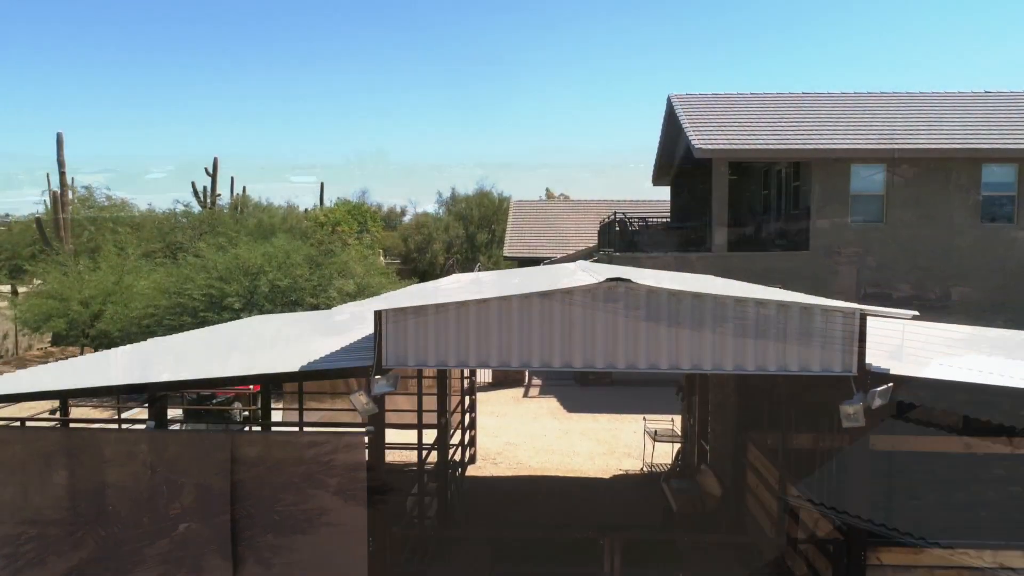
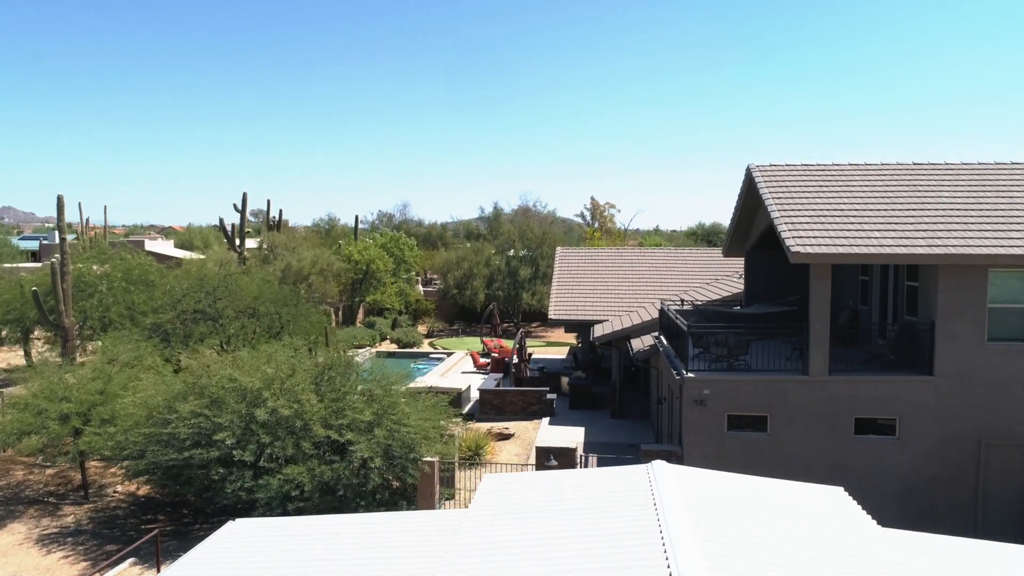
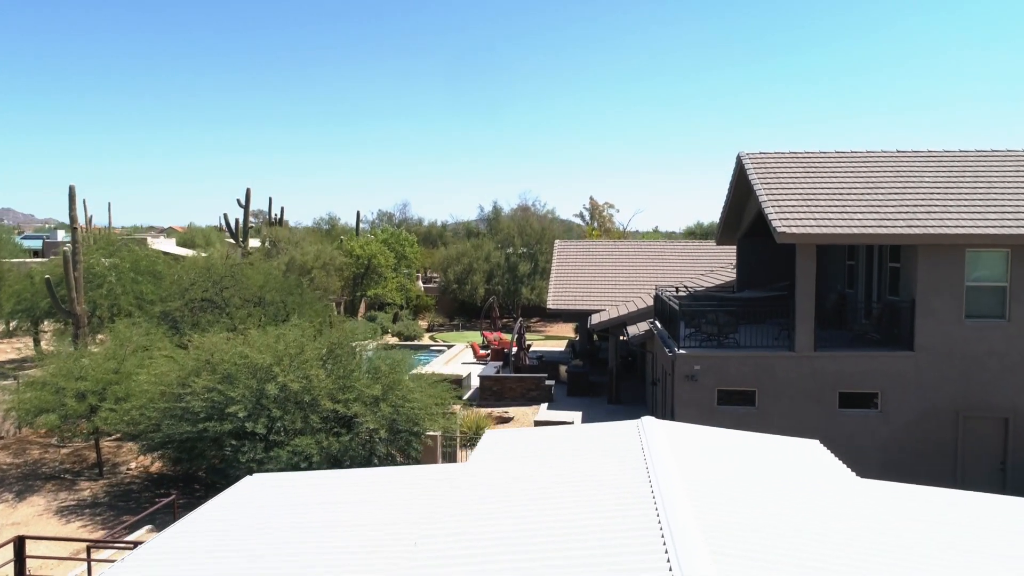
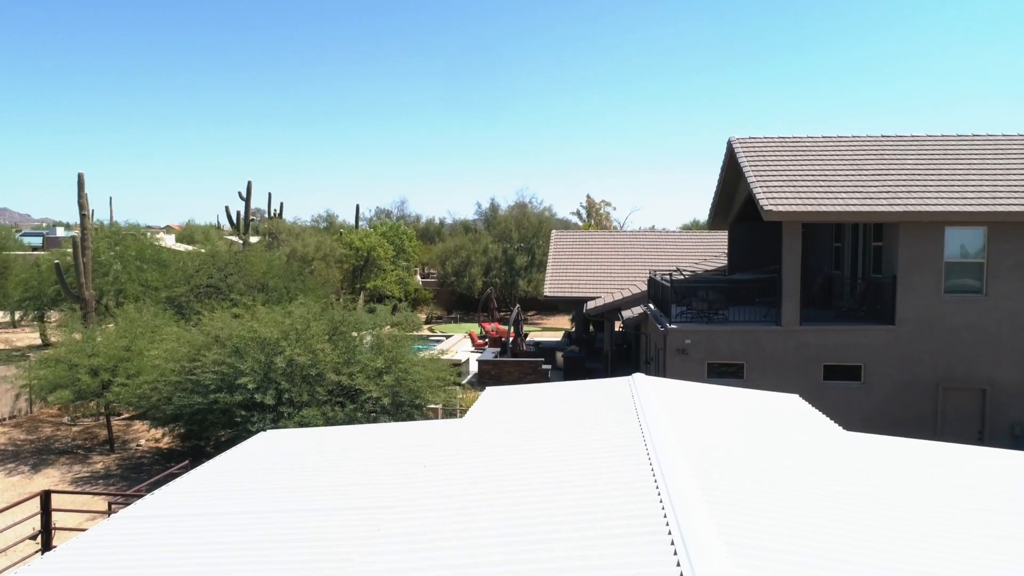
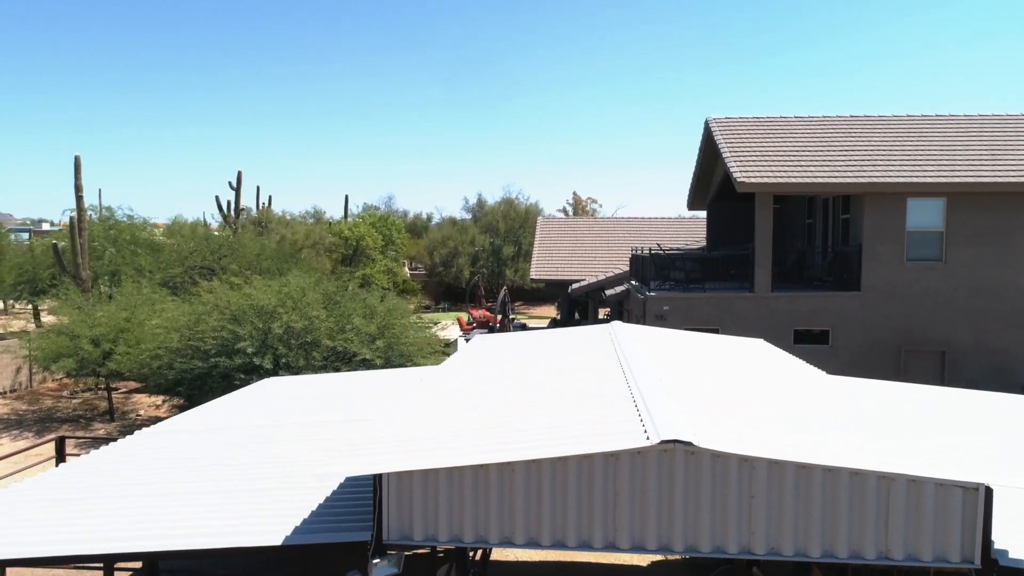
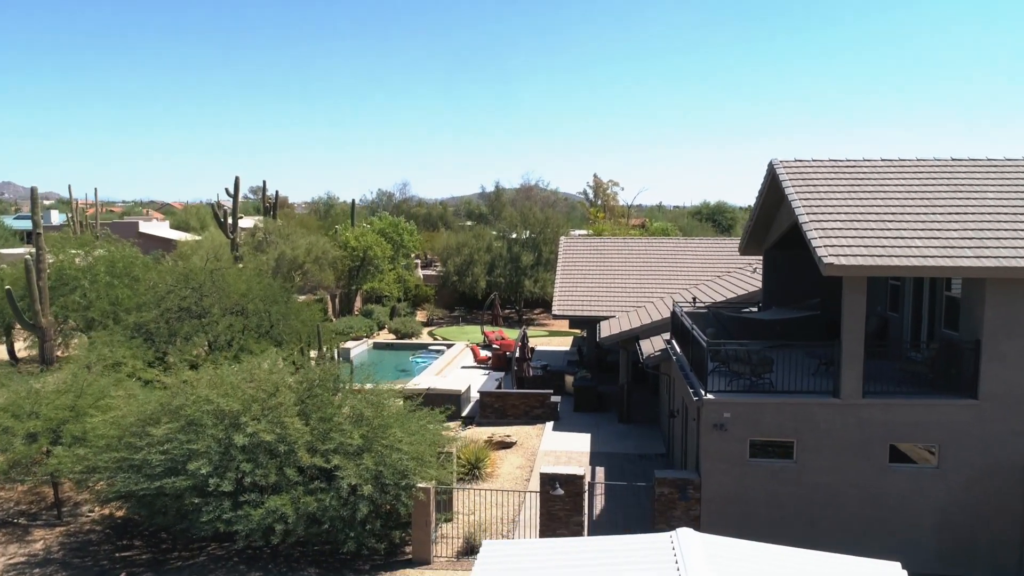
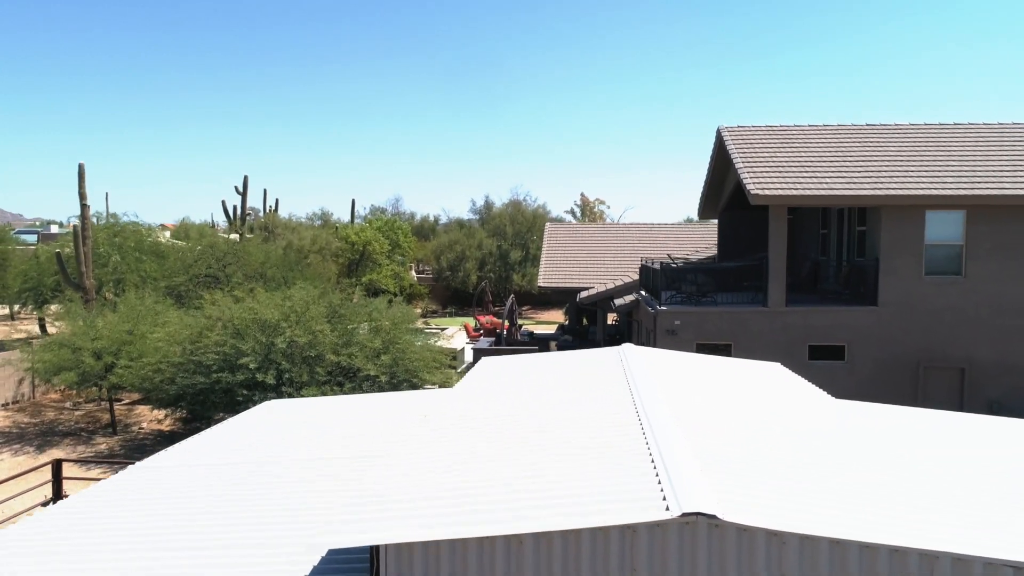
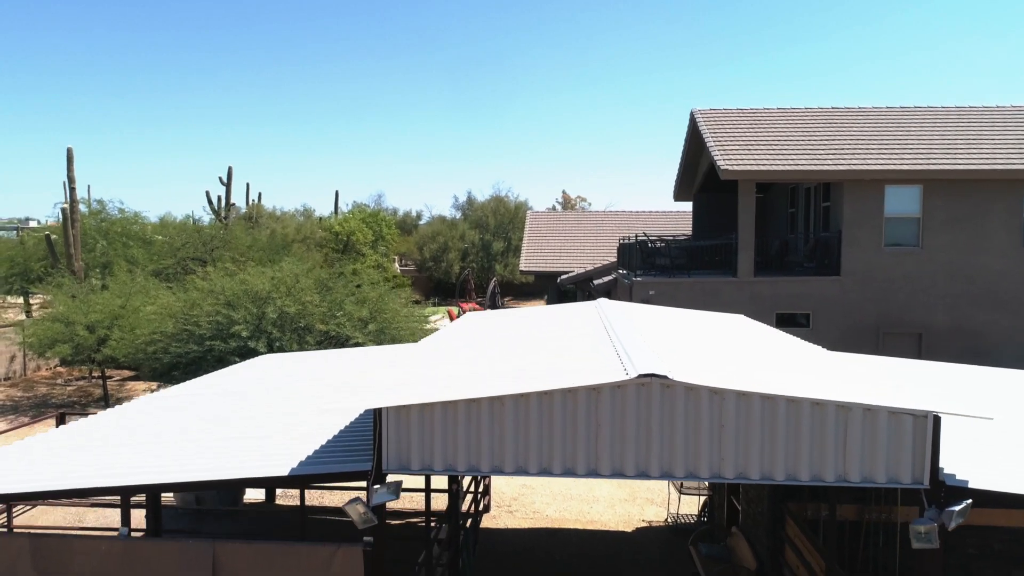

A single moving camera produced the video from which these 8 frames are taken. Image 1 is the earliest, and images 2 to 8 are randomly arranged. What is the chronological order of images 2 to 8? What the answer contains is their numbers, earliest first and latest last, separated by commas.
8, 5, 7, 4, 3, 2, 6
